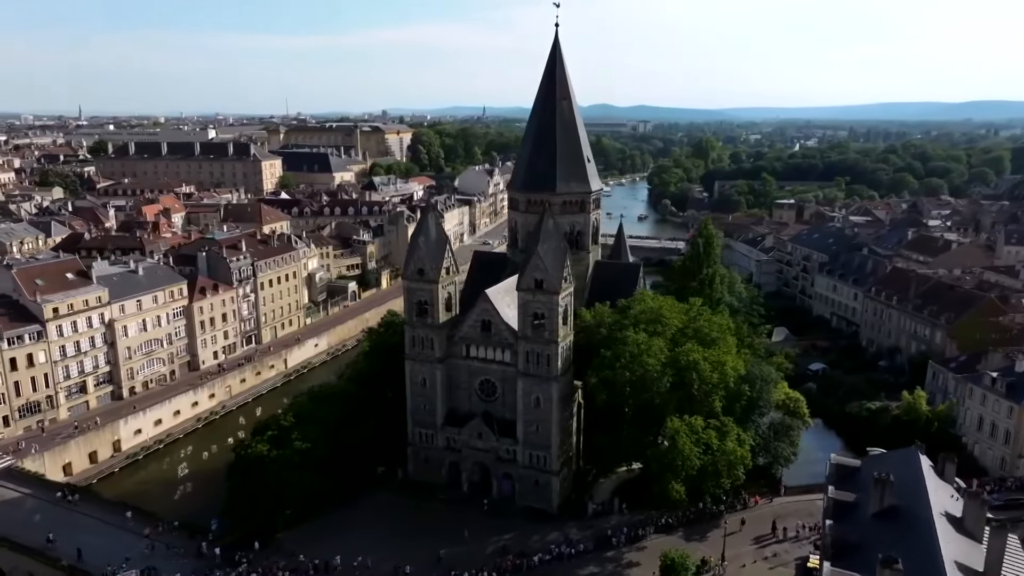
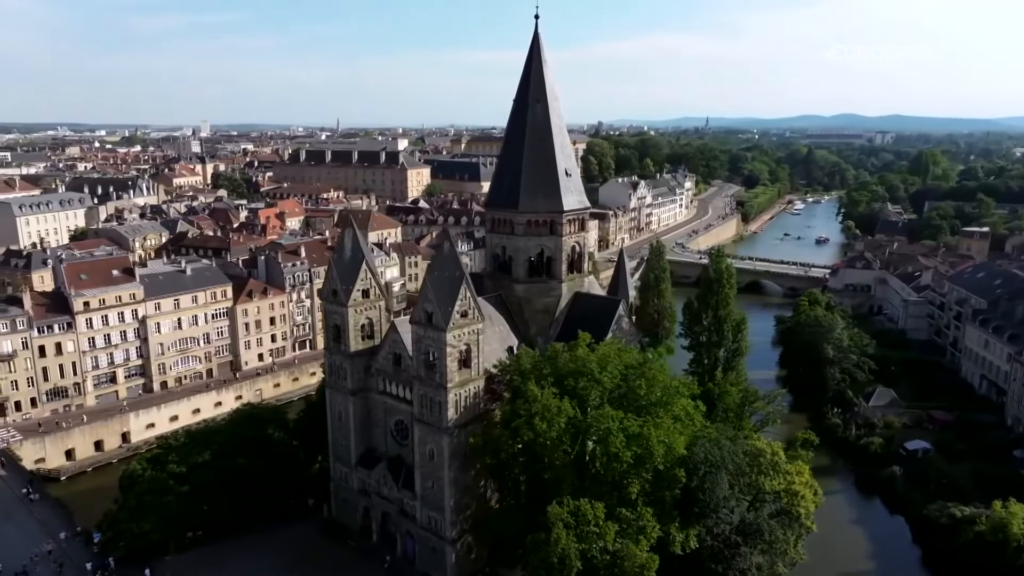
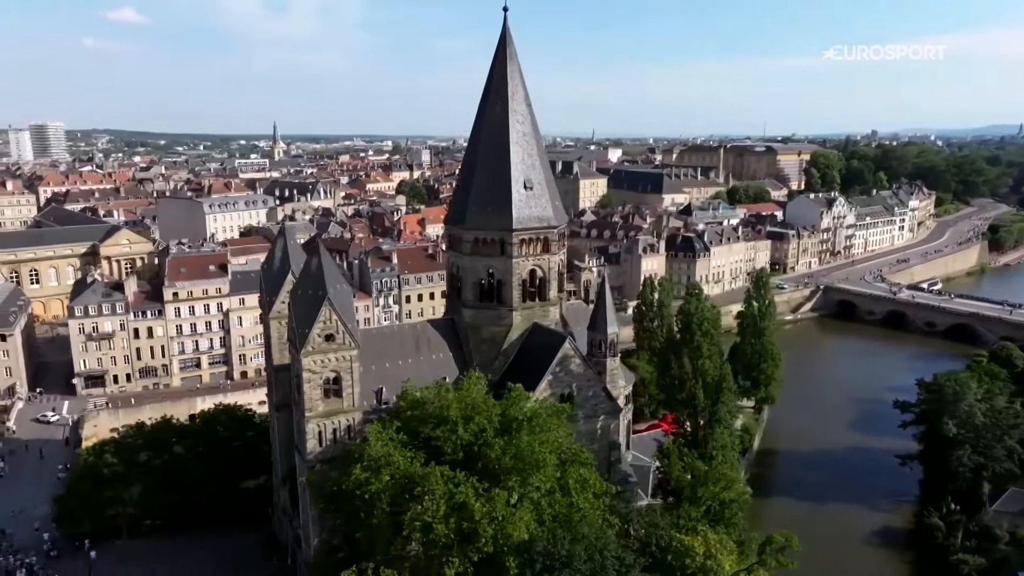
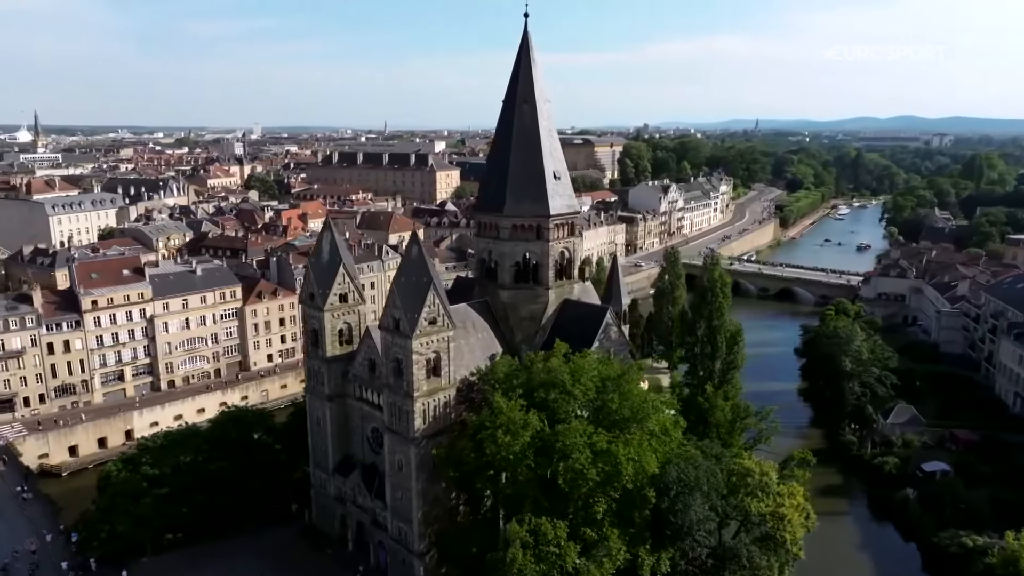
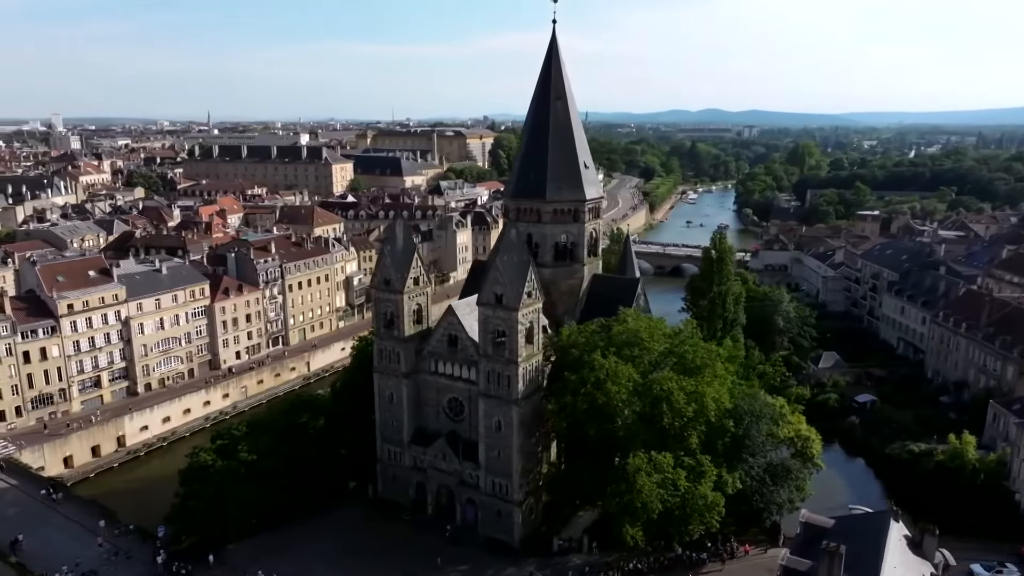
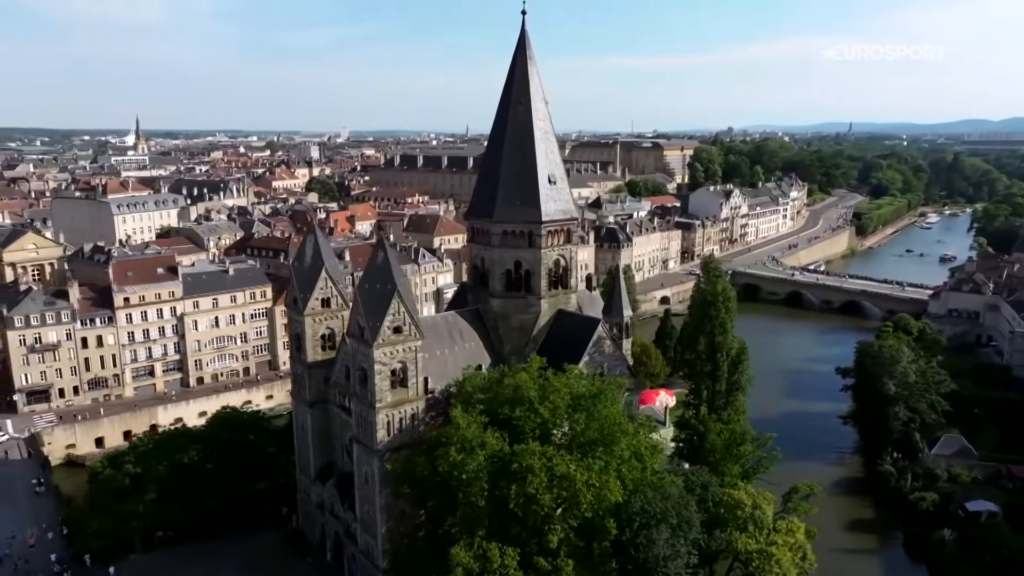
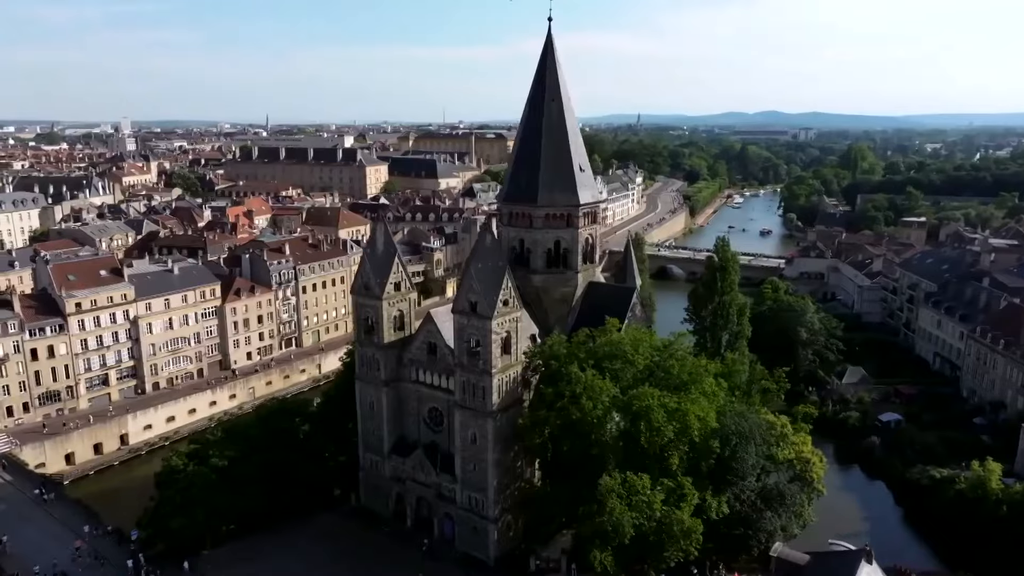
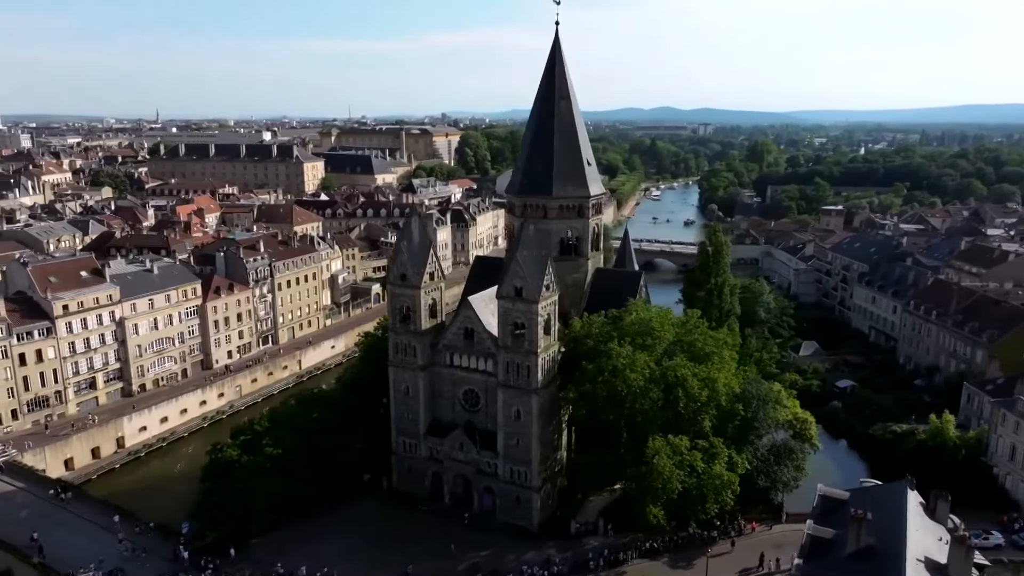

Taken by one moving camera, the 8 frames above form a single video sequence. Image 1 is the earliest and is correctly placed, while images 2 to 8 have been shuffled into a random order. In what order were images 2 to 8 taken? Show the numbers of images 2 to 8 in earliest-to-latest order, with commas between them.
8, 5, 7, 2, 4, 6, 3
